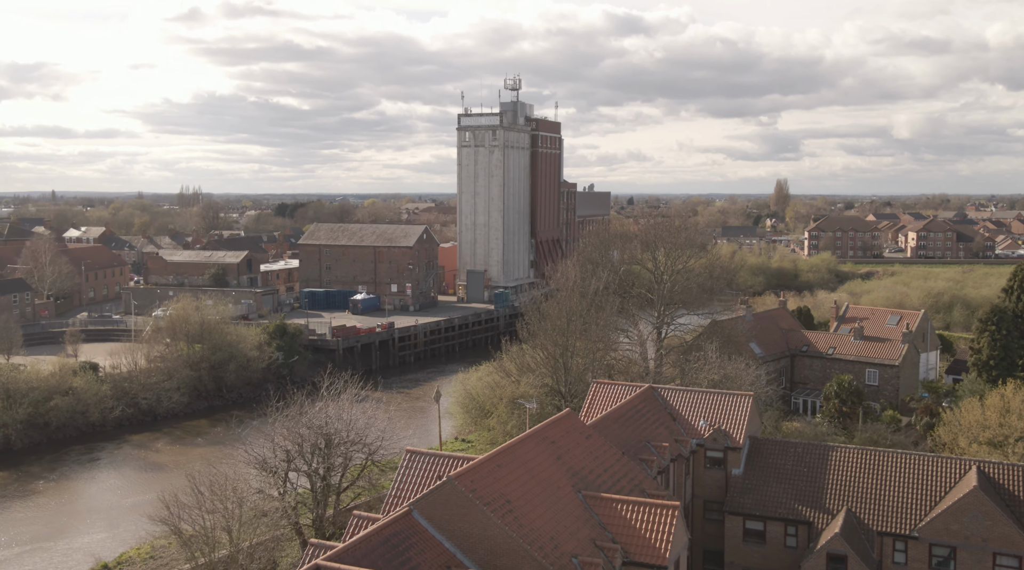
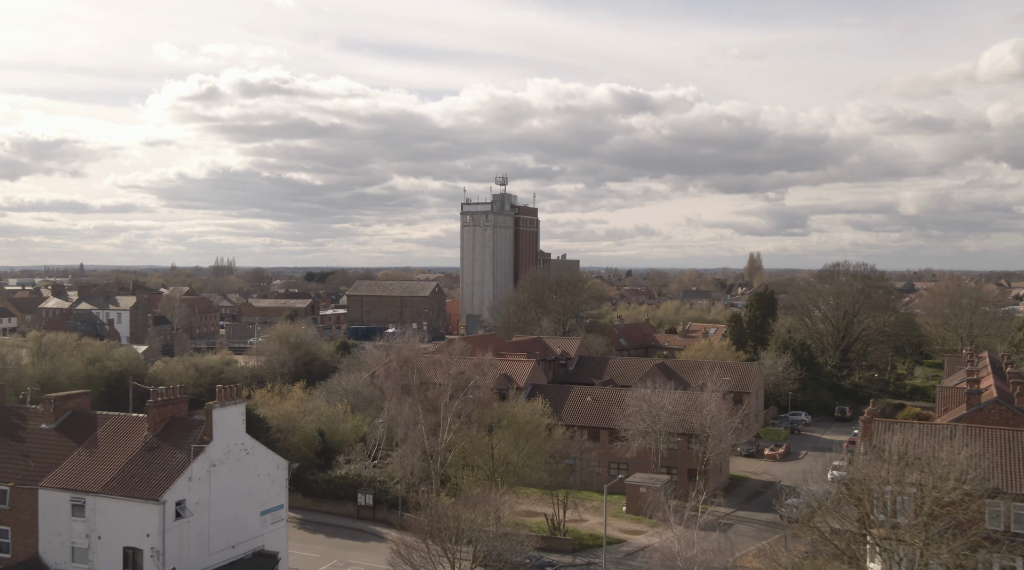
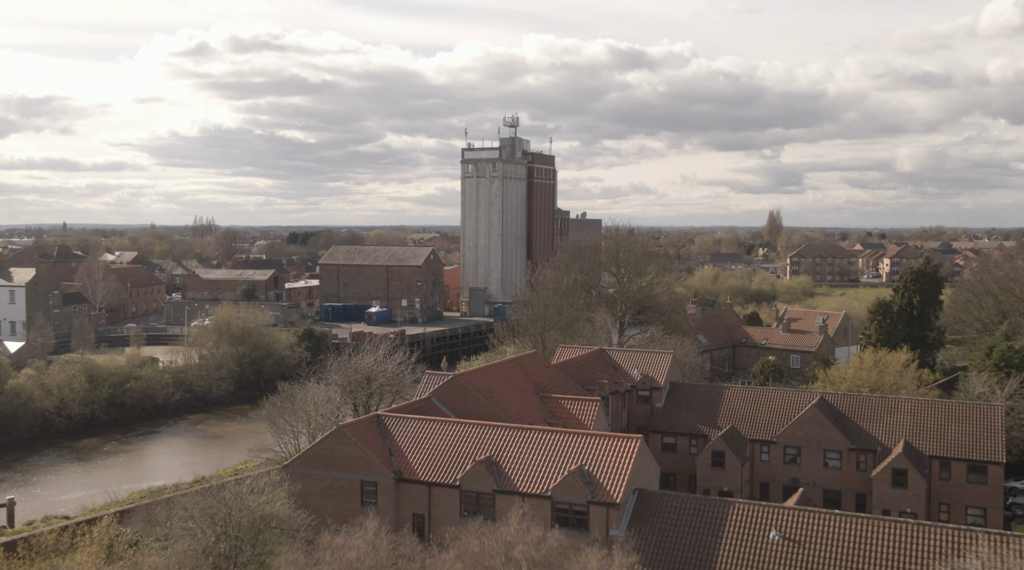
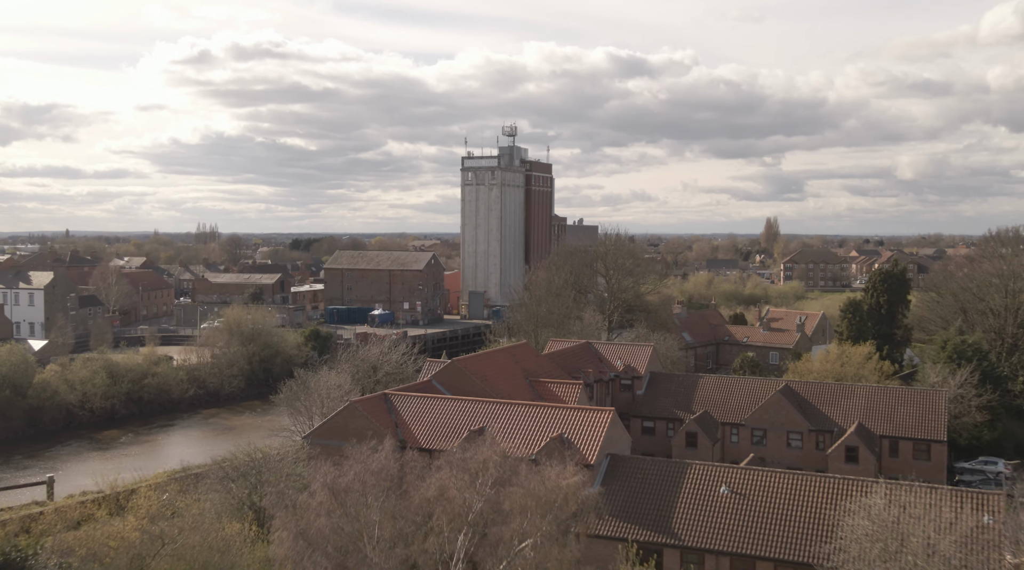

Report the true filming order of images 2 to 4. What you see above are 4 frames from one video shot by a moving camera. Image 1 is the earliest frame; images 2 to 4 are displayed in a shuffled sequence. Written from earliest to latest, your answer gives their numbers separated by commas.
3, 4, 2
